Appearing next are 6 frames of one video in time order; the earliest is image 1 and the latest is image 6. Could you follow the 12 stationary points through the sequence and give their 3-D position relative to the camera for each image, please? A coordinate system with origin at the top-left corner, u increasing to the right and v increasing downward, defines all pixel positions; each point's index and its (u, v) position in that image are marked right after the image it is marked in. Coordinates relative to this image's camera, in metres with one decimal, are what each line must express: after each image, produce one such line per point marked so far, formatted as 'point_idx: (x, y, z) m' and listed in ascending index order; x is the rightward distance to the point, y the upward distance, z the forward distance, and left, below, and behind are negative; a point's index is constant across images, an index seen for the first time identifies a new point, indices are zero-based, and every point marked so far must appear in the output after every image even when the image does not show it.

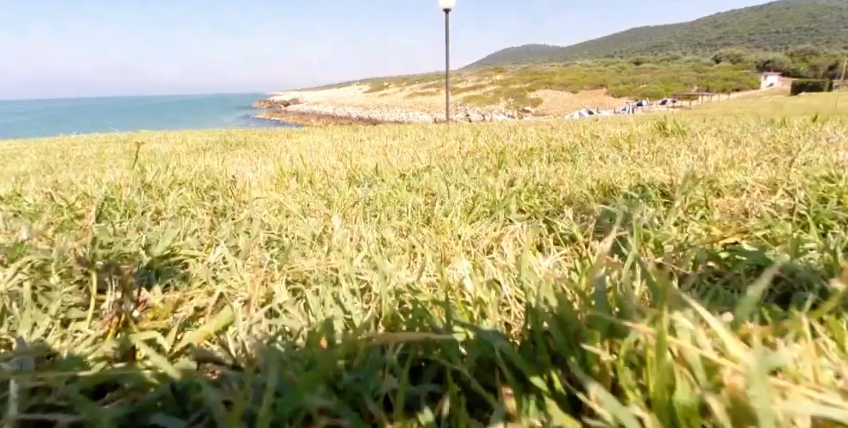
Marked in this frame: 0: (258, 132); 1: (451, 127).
0: (-2.8, +1.3, +8.3) m
1: (+0.3, +1.3, +7.6) m
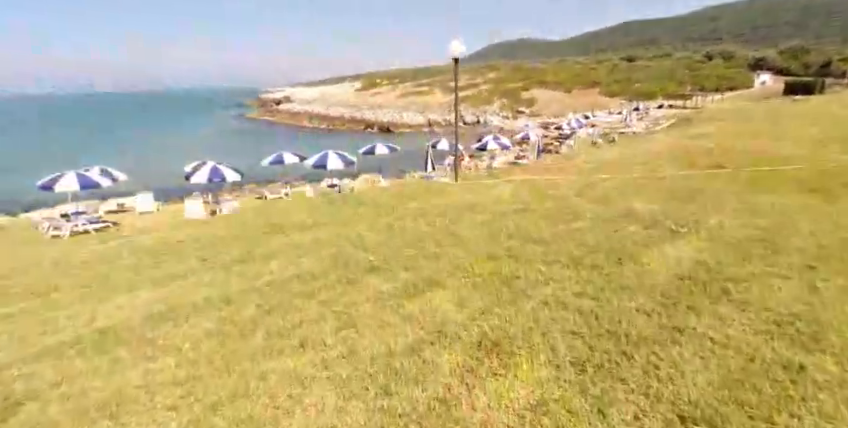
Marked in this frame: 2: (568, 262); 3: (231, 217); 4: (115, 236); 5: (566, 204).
0: (-2.6, -0.2, +7.4) m
1: (+0.6, -0.2, +6.9) m
2: (+1.5, -0.5, +5.4) m
3: (-3.5, -0.1, +9.3) m
4: (-5.1, -0.4, +8.5) m
5: (+2.4, +0.2, +8.4) m
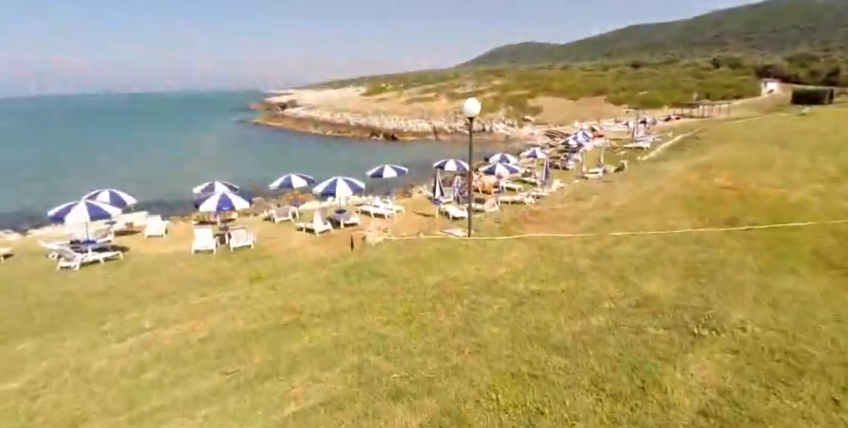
0: (-2.3, -1.5, +7.5) m
1: (+0.8, -1.5, +6.9) m
2: (+1.8, -1.8, +5.5) m
3: (-3.2, -1.3, +9.3) m
4: (-4.8, -1.7, +8.5) m
5: (+2.6, -1.1, +8.4) m
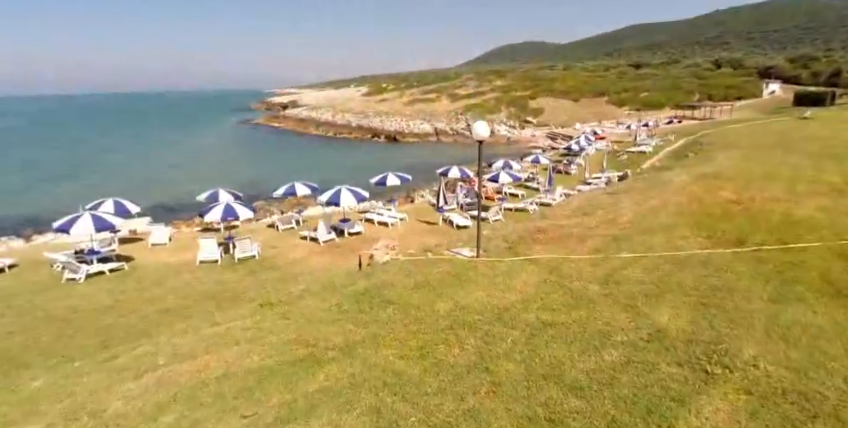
0: (-2.1, -2.0, +7.5) m
1: (+1.0, -2.0, +6.9) m
2: (+2.0, -2.3, +5.5) m
3: (-3.0, -1.8, +9.4) m
4: (-4.6, -2.2, +8.6) m
5: (+2.8, -1.6, +8.5) m
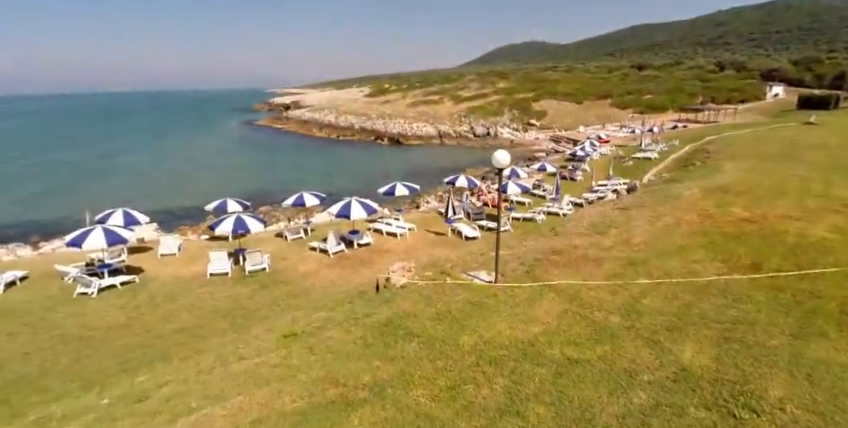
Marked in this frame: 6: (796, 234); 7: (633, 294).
0: (-1.7, -2.6, +7.6) m
1: (+1.4, -2.6, +7.0) m
2: (+2.4, -2.9, +5.6) m
3: (-2.6, -2.4, +9.4) m
4: (-4.2, -2.8, +8.6) m
5: (+3.2, -2.2, +8.6) m
6: (+10.0, -0.5, +13.8) m
7: (+4.3, -1.7, +10.5) m
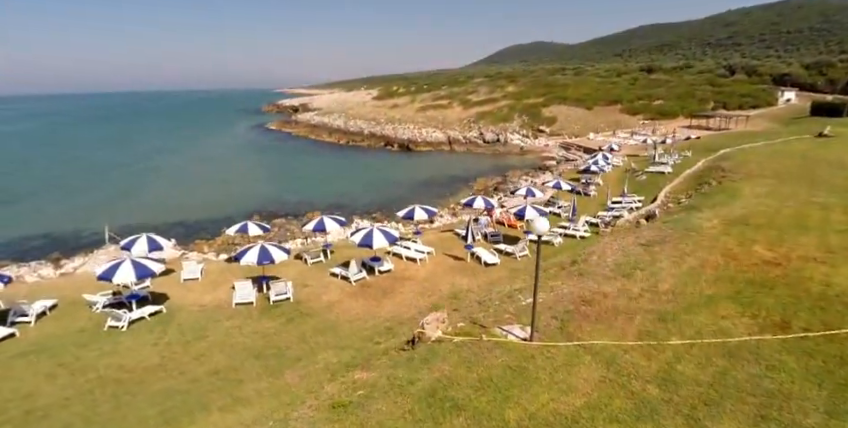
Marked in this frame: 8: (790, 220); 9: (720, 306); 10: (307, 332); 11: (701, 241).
0: (-0.9, -4.1, +8.0) m
1: (+2.3, -4.1, +7.3) m
2: (+3.2, -4.4, +5.9) m
3: (-1.8, -3.9, +9.8) m
4: (-3.4, -4.3, +9.0) m
5: (+4.1, -3.6, +8.9) m
6: (+10.9, -1.8, +14.1) m
7: (+5.1, -3.0, +10.8) m
8: (+13.8, -0.3, +19.4) m
9: (+7.5, -2.3, +13.1) m
10: (-4.1, -4.2, +18.3) m
11: (+9.6, -0.9, +17.8) m
